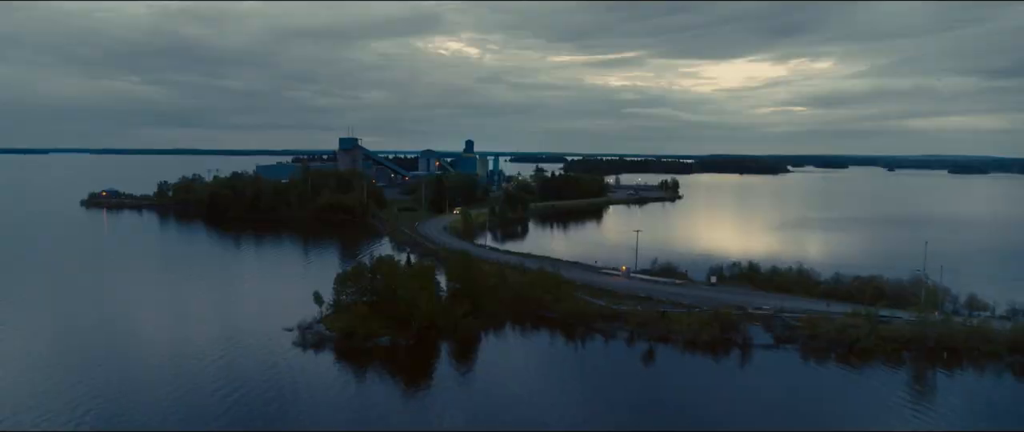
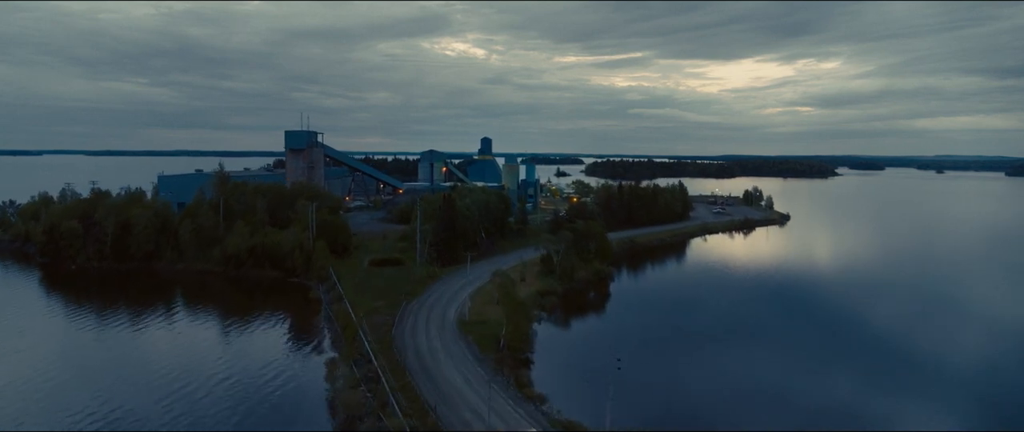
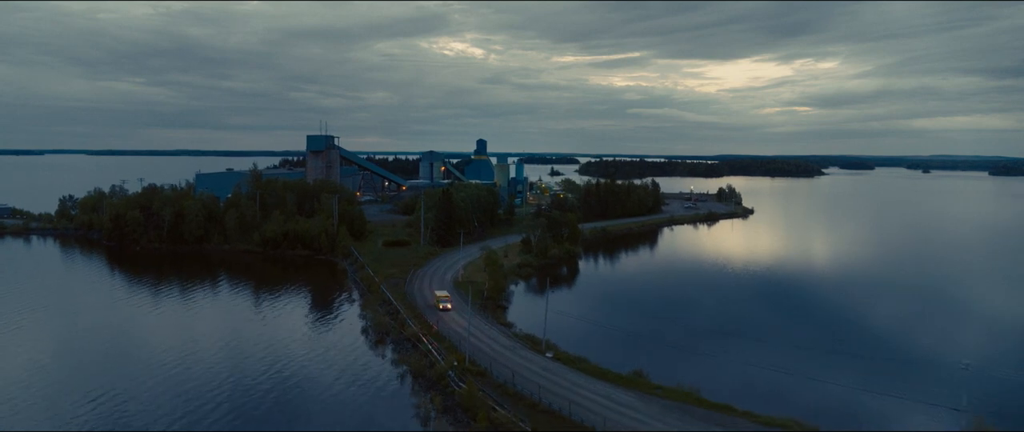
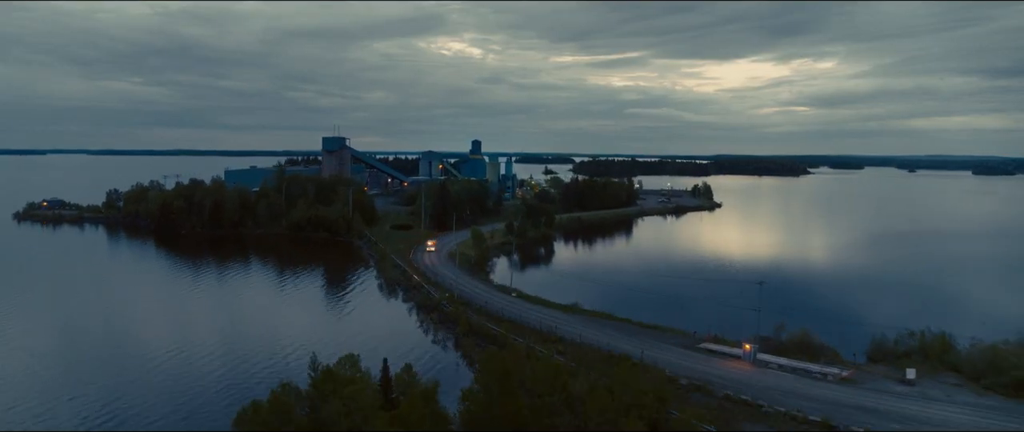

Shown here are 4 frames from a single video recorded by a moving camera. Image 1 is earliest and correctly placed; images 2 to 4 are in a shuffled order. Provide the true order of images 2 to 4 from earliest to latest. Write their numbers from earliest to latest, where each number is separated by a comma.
4, 3, 2
